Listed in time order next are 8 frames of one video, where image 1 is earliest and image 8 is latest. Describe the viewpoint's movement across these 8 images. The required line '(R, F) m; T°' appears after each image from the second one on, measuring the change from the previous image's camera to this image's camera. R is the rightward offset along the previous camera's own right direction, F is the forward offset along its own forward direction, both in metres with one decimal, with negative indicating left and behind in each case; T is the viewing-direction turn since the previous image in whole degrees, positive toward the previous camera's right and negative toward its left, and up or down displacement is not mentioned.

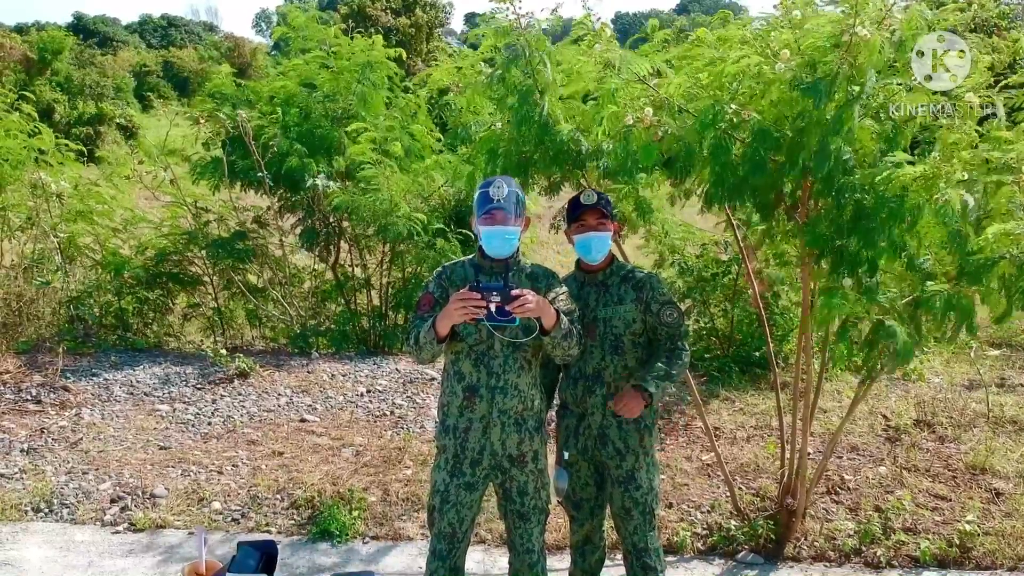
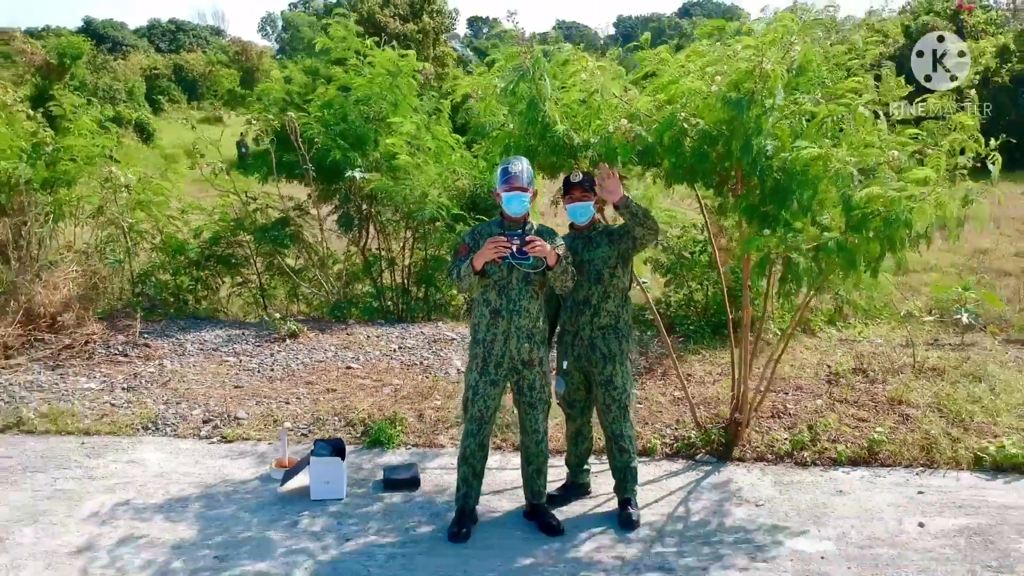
(0.0, -0.5) m; 0°
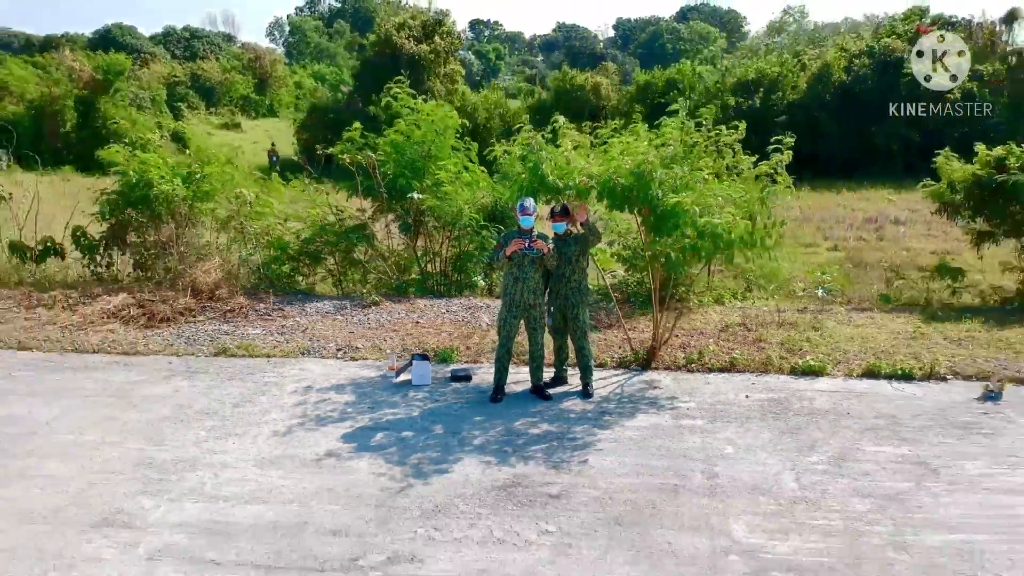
(0.0, -1.5) m; 0°
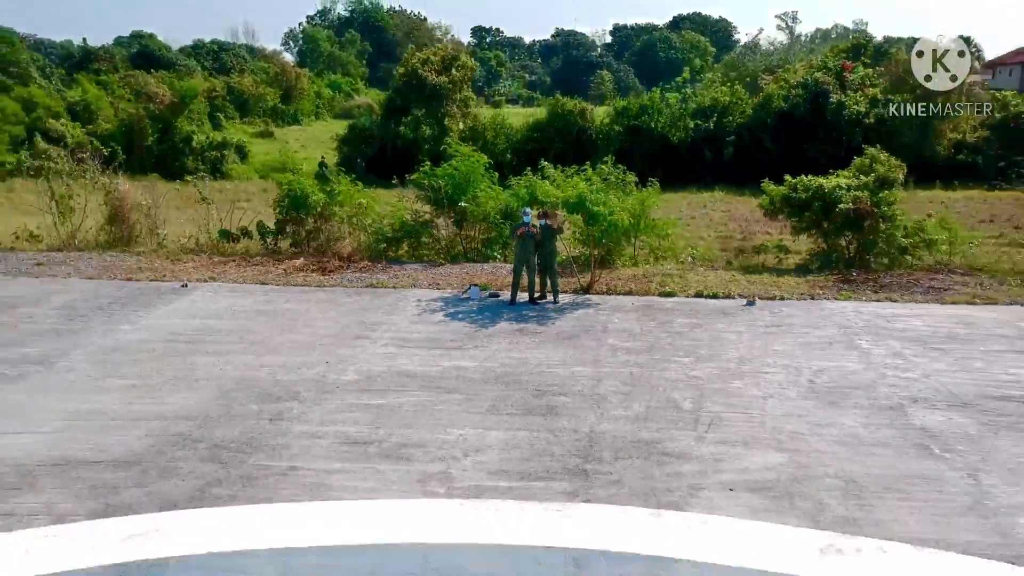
(-0.1, -3.5) m; 0°
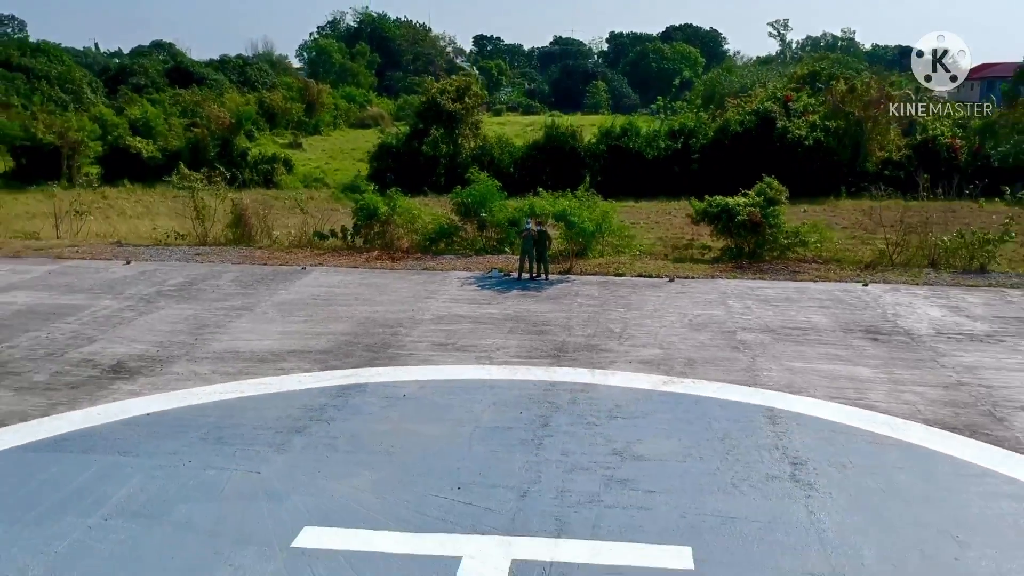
(-0.1, -3.7) m; 0°
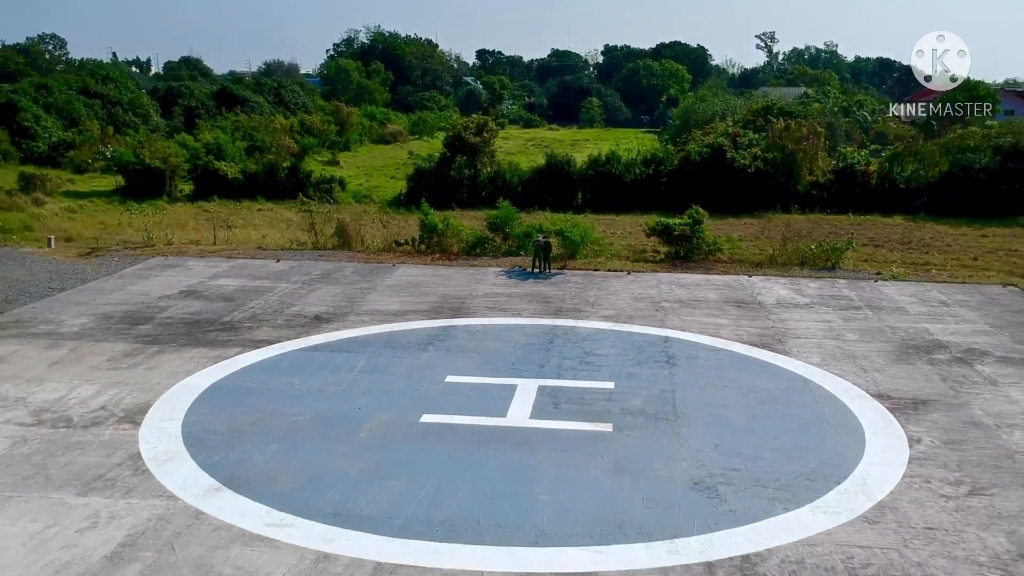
(-0.3, -6.0) m; 0°
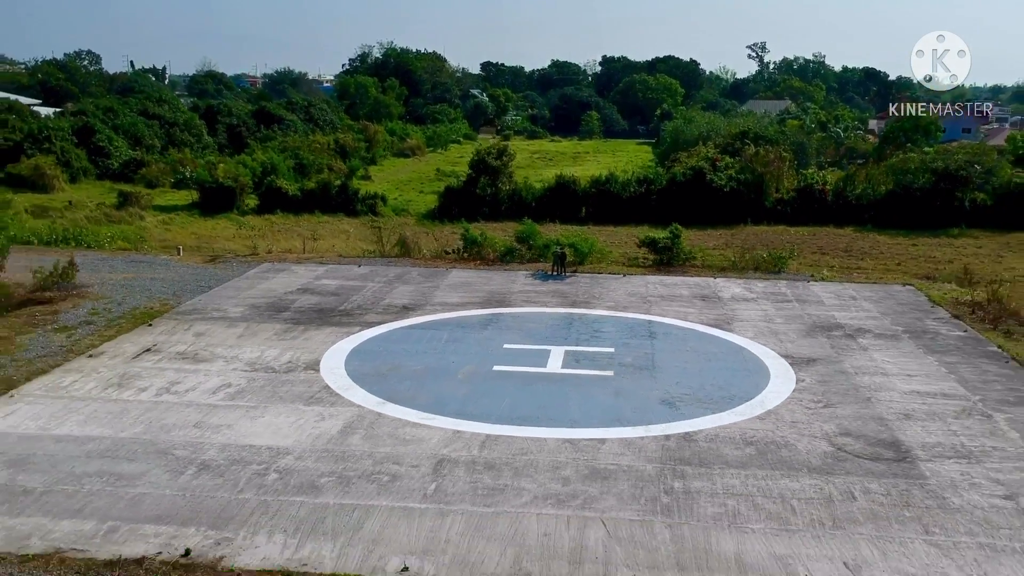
(-0.6, -5.5) m; 0°
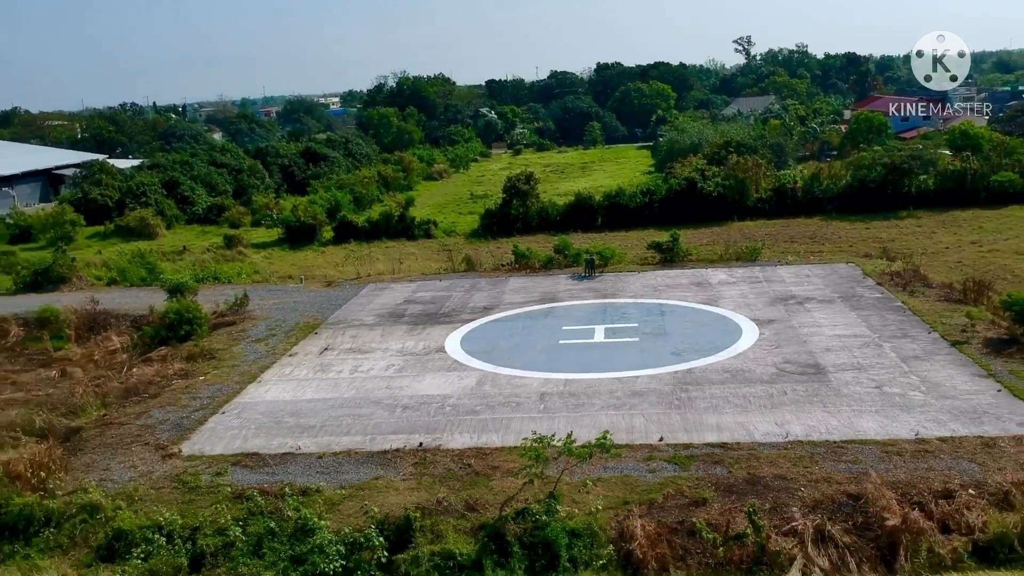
(-1.0, -7.6) m; -1°
